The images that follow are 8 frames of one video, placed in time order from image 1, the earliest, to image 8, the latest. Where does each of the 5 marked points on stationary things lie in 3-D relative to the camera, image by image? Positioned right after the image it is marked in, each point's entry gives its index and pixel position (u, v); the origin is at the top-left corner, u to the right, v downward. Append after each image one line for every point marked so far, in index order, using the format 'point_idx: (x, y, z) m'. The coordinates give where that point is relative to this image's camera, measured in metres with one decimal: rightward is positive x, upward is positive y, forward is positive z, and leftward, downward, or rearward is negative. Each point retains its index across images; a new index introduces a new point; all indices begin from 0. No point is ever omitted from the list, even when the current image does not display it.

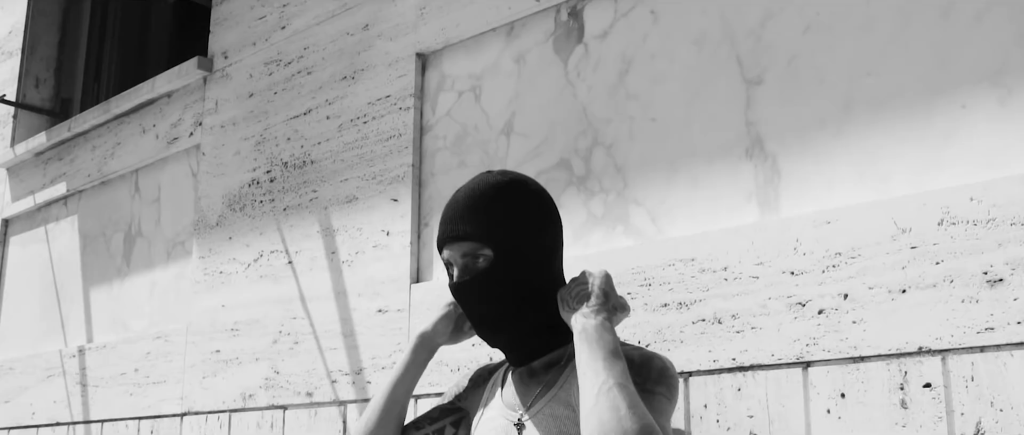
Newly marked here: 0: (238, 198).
0: (-1.0, +0.1, +4.0) m
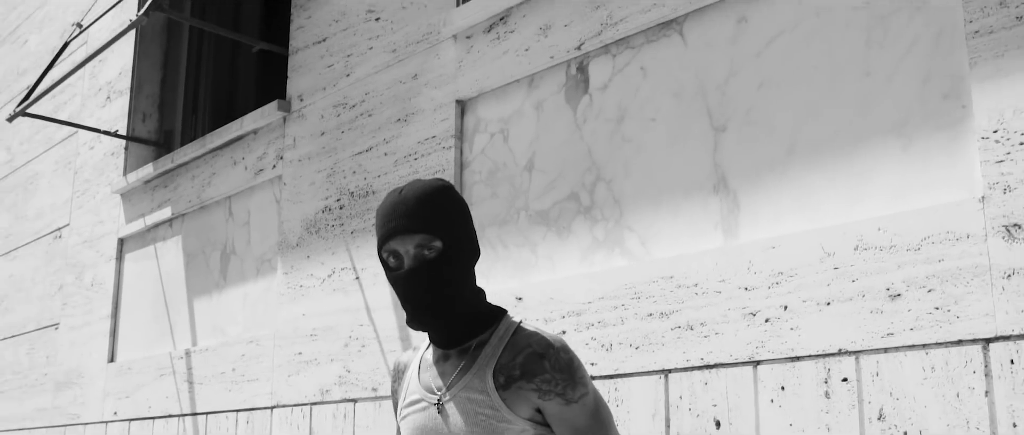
0: (-0.9, 0.0, +4.7) m
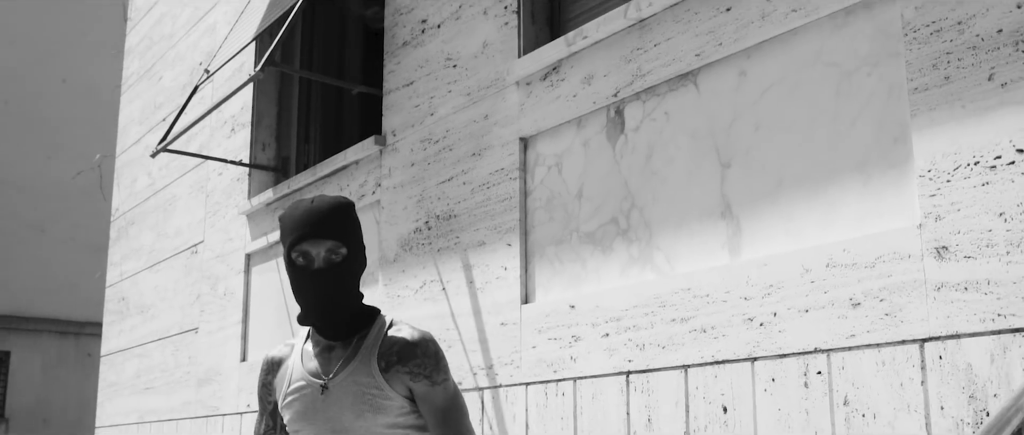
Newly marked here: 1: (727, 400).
0: (-0.5, -0.1, +5.5) m
1: (+0.7, -0.6, +3.5) m
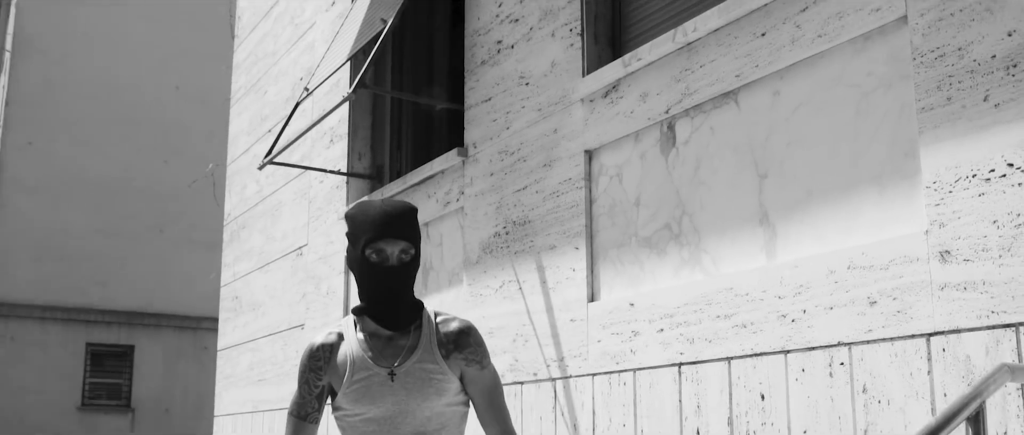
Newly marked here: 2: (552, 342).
0: (-0.1, -0.2, +6.0) m
1: (+0.9, -0.6, +3.9) m
2: (+0.2, -0.6, +5.3) m
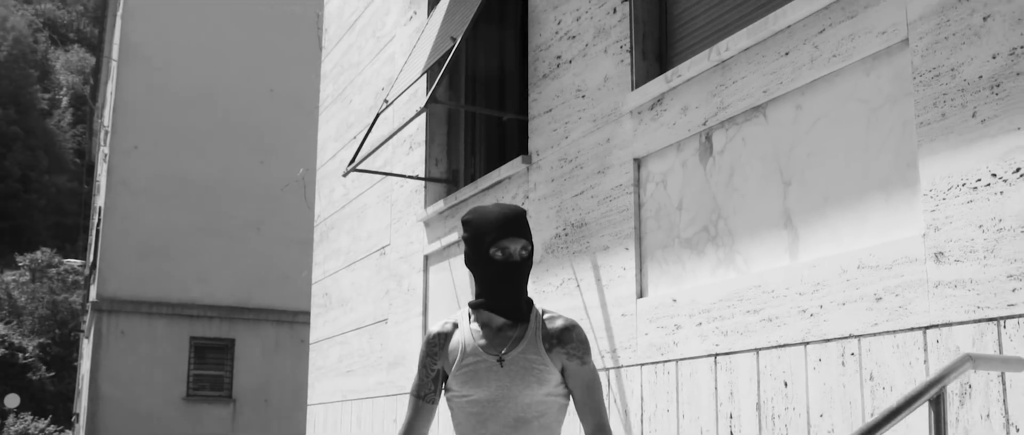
0: (+0.2, -0.2, +6.5) m
1: (+1.1, -0.7, +4.4) m
2: (+0.5, -0.6, +5.8) m
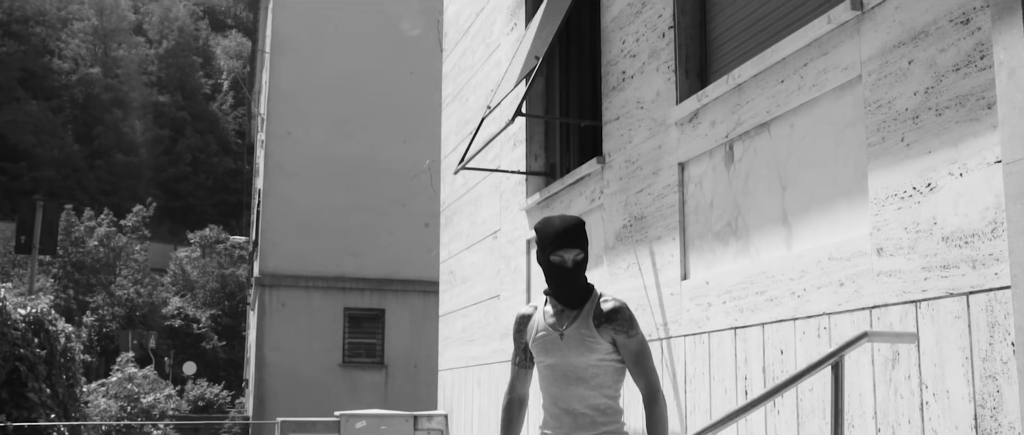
0: (+0.8, -0.1, +7.6) m
1: (+1.4, -0.7, +5.4) m
2: (+1.0, -0.6, +6.9) m
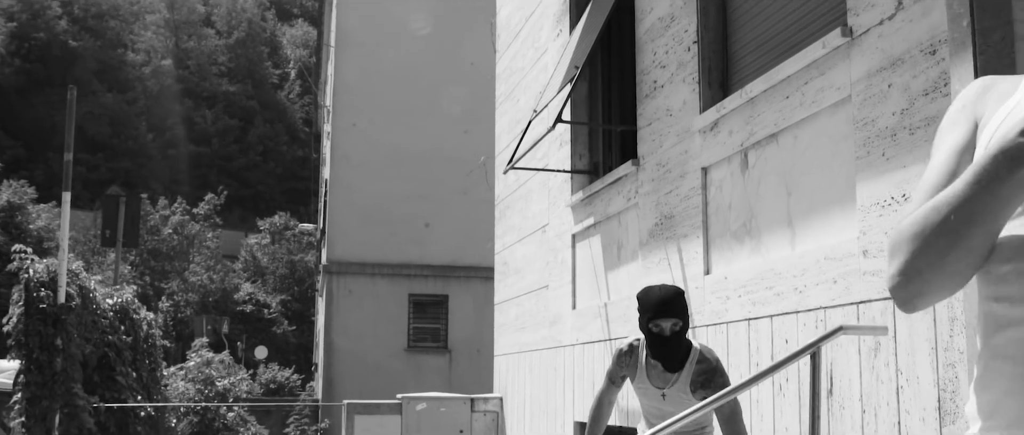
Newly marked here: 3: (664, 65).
0: (+1.1, -0.1, +8.3) m
1: (+1.6, -0.7, +6.0) m
2: (+1.2, -0.6, +7.5) m
3: (+1.2, +1.2, +8.2) m
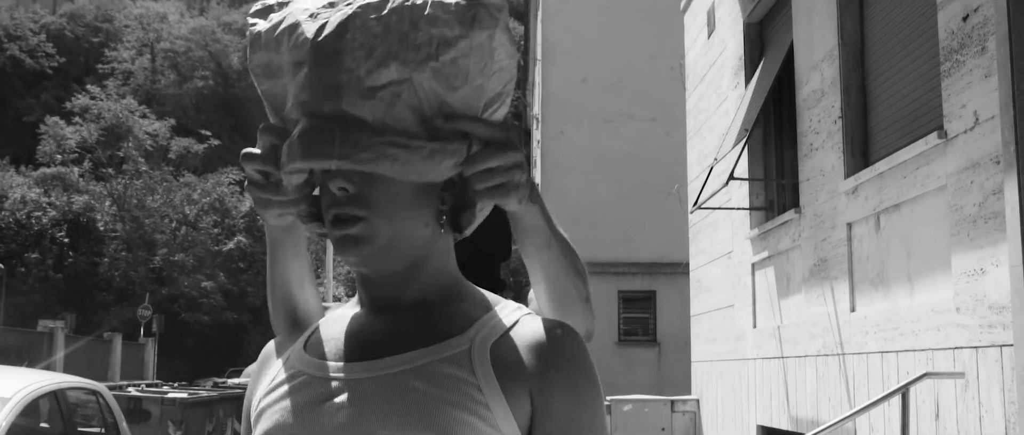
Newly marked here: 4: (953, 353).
0: (+2.8, -0.5, +9.9) m
1: (+2.8, -1.1, +7.6) m
2: (+2.8, -1.0, +9.1) m
3: (+2.8, +0.8, +9.8) m
4: (+2.9, -0.9, +6.9) m
